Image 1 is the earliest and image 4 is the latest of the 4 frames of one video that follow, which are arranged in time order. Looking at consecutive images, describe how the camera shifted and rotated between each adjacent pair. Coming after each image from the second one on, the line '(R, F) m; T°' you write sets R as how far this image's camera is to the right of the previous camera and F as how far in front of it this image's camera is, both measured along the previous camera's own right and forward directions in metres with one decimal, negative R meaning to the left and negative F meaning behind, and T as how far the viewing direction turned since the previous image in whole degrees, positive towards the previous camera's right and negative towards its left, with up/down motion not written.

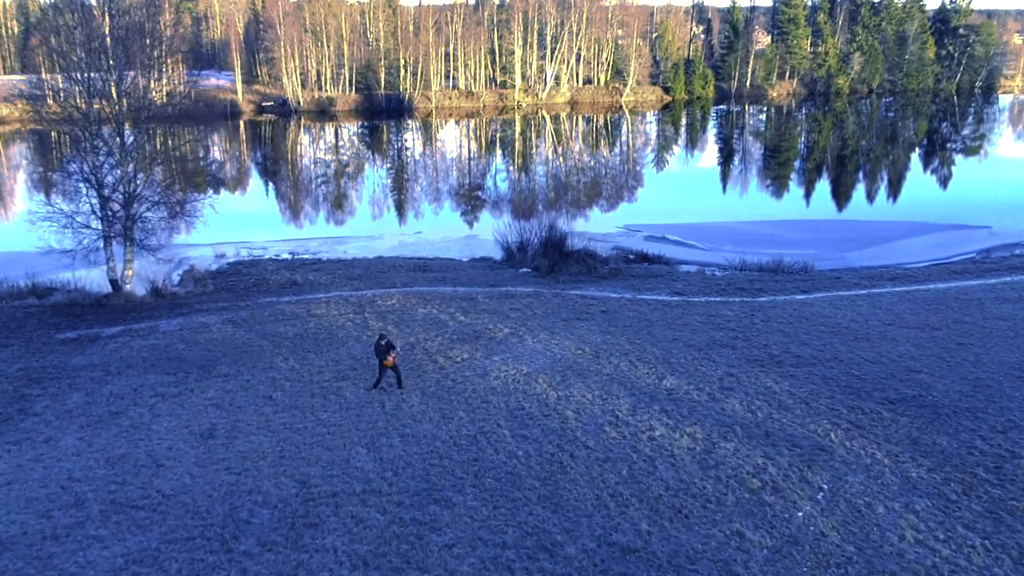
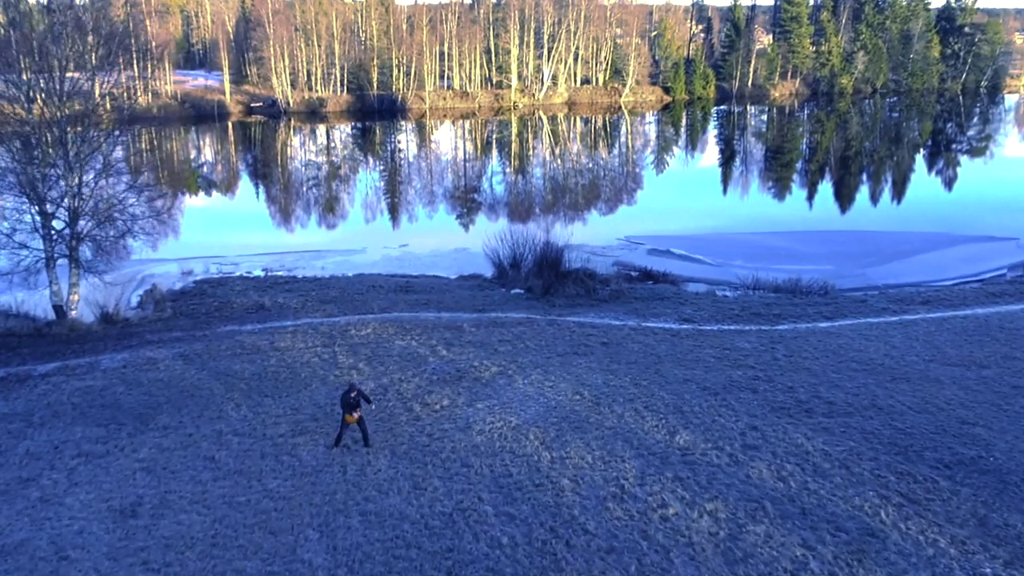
(+0.1, +1.3) m; 0°
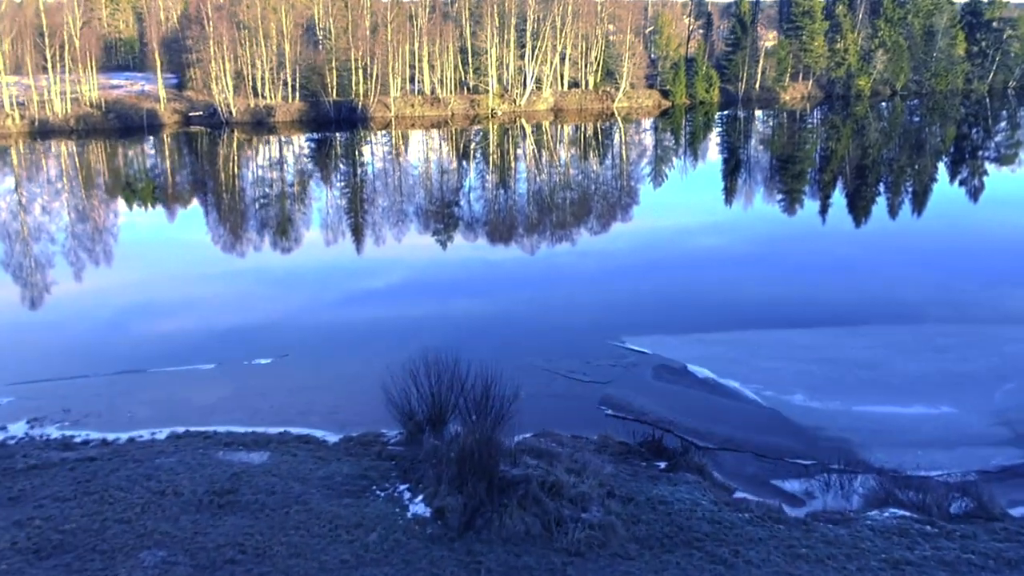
(+0.6, +5.8) m; 0°
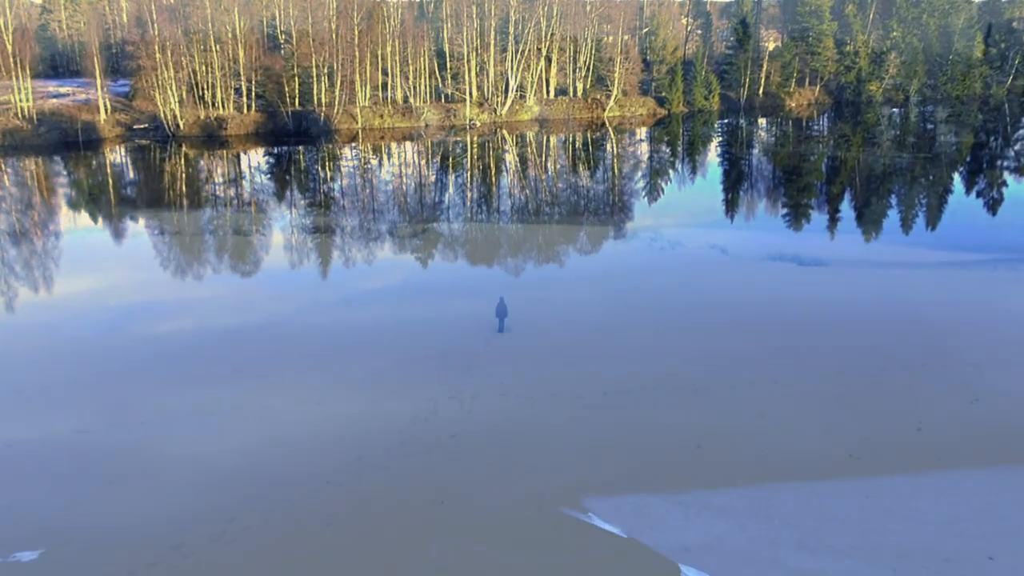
(+0.6, +3.8) m; 0°
